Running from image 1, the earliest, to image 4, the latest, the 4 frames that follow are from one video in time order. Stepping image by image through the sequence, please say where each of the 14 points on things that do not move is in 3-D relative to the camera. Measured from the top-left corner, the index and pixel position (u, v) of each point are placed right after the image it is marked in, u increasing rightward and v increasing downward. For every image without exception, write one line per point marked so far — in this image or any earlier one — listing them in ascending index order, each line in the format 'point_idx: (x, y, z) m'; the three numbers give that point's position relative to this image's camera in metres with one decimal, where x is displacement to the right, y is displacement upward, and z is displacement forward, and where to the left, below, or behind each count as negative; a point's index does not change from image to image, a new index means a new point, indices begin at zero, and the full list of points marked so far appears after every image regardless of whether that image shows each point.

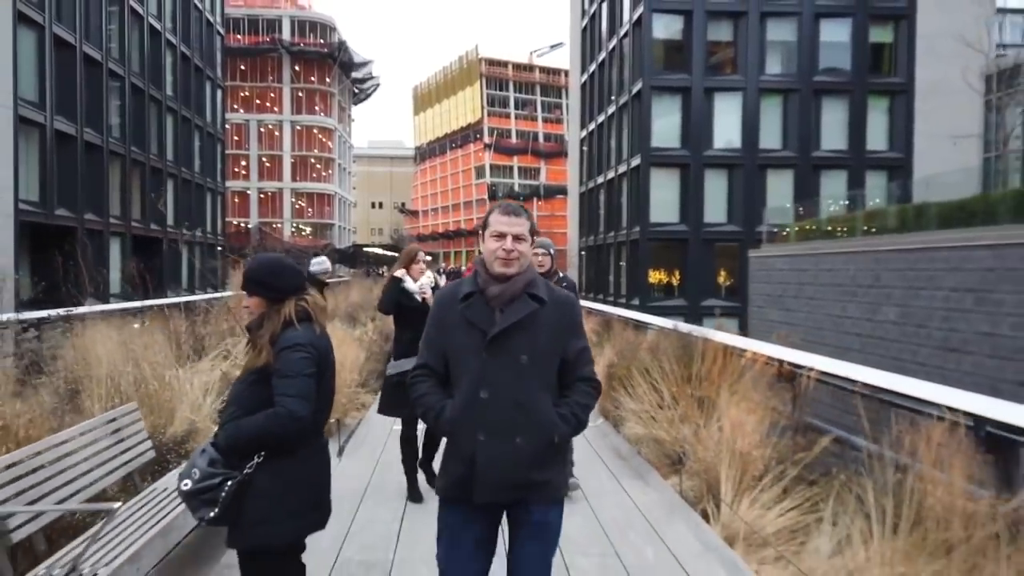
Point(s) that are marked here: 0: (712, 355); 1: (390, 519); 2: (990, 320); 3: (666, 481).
0: (+2.0, -0.6, +6.8) m
1: (-0.9, -1.6, +4.9) m
2: (+7.7, -0.5, +11.0) m
3: (+1.2, -1.5, +5.4) m
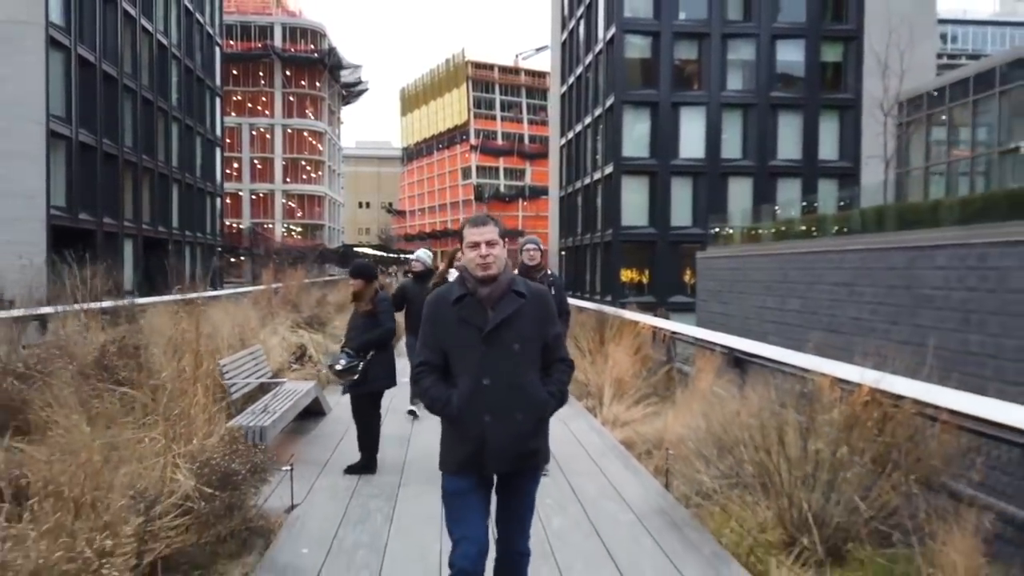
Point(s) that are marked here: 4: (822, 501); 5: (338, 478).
0: (+1.6, -0.5, +10.0) m
1: (-1.2, -1.5, +8.1) m
2: (+7.2, -0.4, +14.4) m
3: (+0.8, -1.4, +8.6) m
4: (+2.0, -1.3, +4.3) m
5: (-1.5, -1.6, +5.8) m
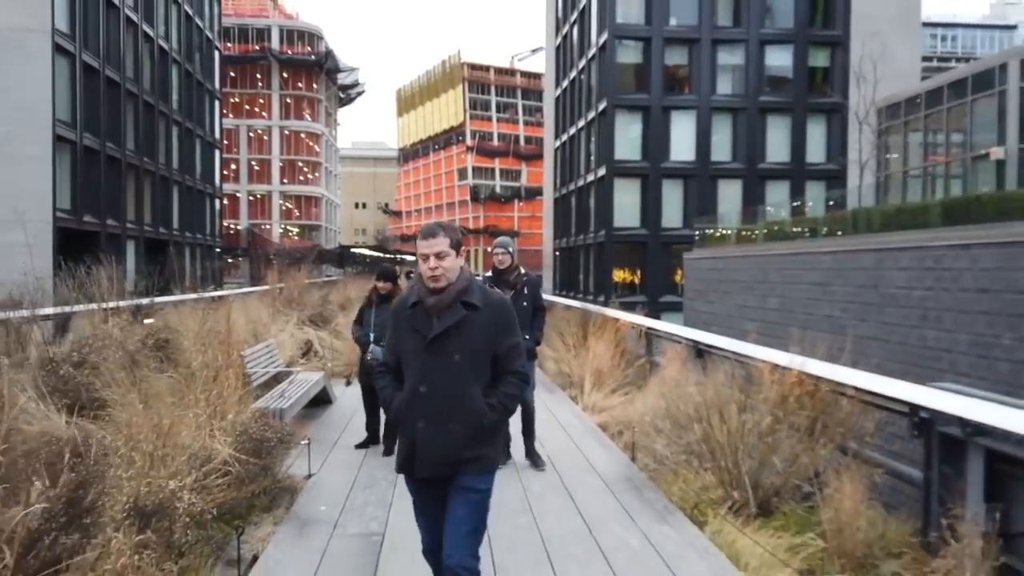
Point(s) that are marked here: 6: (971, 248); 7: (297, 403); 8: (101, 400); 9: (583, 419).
0: (+1.4, -0.5, +10.9) m
1: (-1.4, -1.5, +8.9) m
2: (+7.0, -0.4, +15.3) m
3: (+0.7, -1.4, +9.4) m
4: (+1.8, -1.3, +5.2) m
5: (-1.6, -1.6, +6.6) m
6: (+7.2, +0.6, +10.7) m
7: (-2.1, -1.1, +6.7) m
8: (-3.3, -0.9, +5.4) m
9: (+0.8, -1.5, +8.0) m
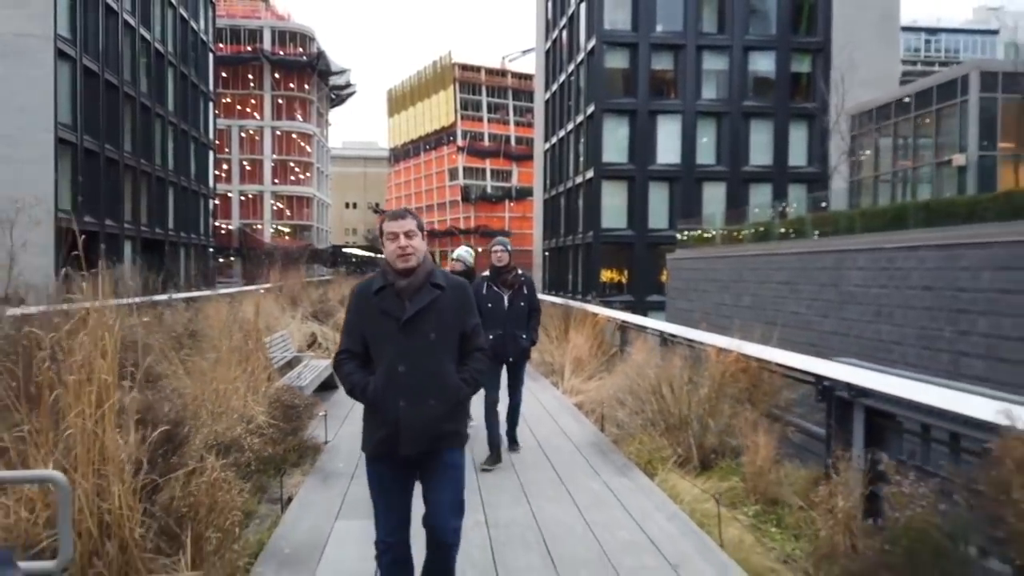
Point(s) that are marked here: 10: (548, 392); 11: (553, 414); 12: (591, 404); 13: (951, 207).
0: (+1.2, -0.5, +12.0) m
1: (-1.5, -1.5, +10.0) m
2: (+6.8, -0.3, +16.4) m
3: (+0.5, -1.4, +10.5) m
4: (+1.7, -1.3, +6.3) m
5: (-1.7, -1.5, +7.7) m
6: (+7.0, +0.7, +11.9) m
7: (-2.3, -1.1, +7.8) m
8: (-3.4, -0.8, +6.5) m
9: (+0.7, -1.5, +9.1) m
10: (+0.5, -1.4, +9.4) m
11: (+0.5, -1.5, +8.3) m
12: (+1.0, -1.5, +8.7) m
13: (+7.6, +1.4, +11.8) m
